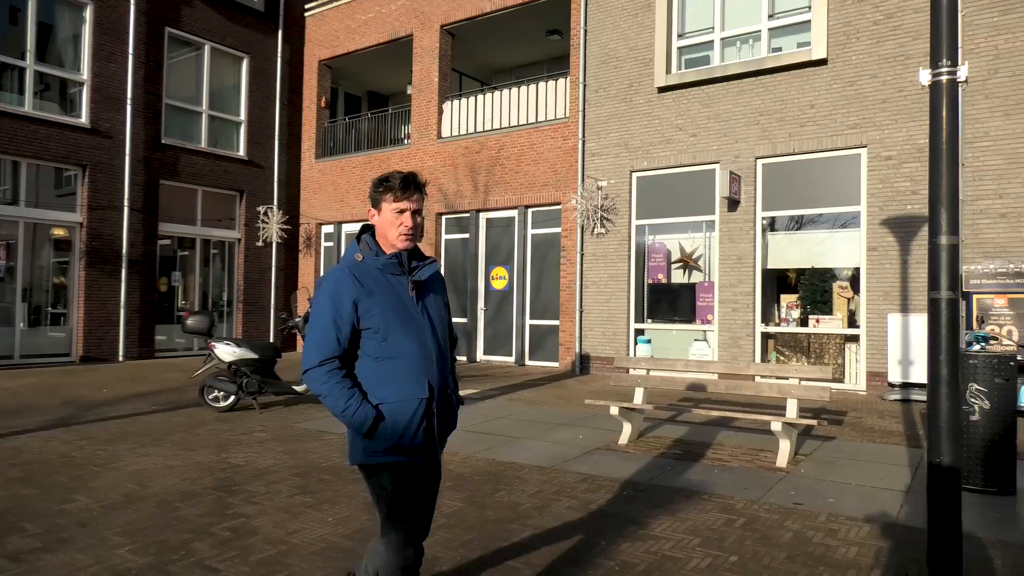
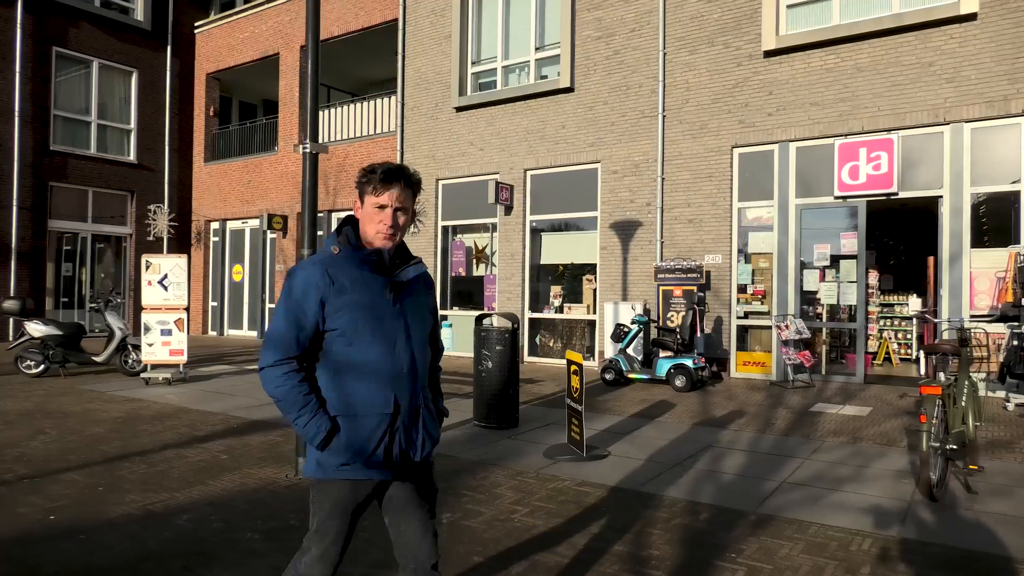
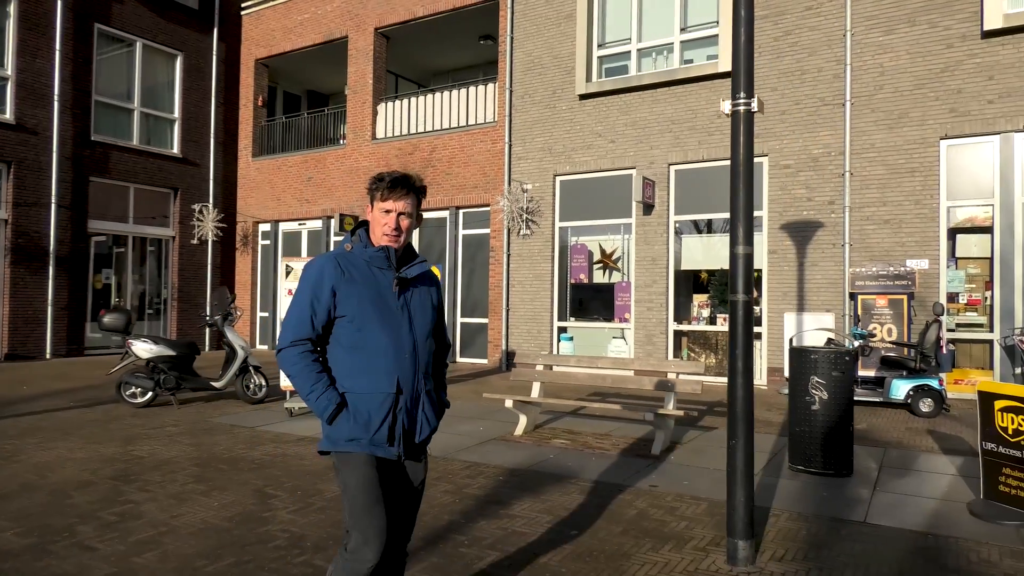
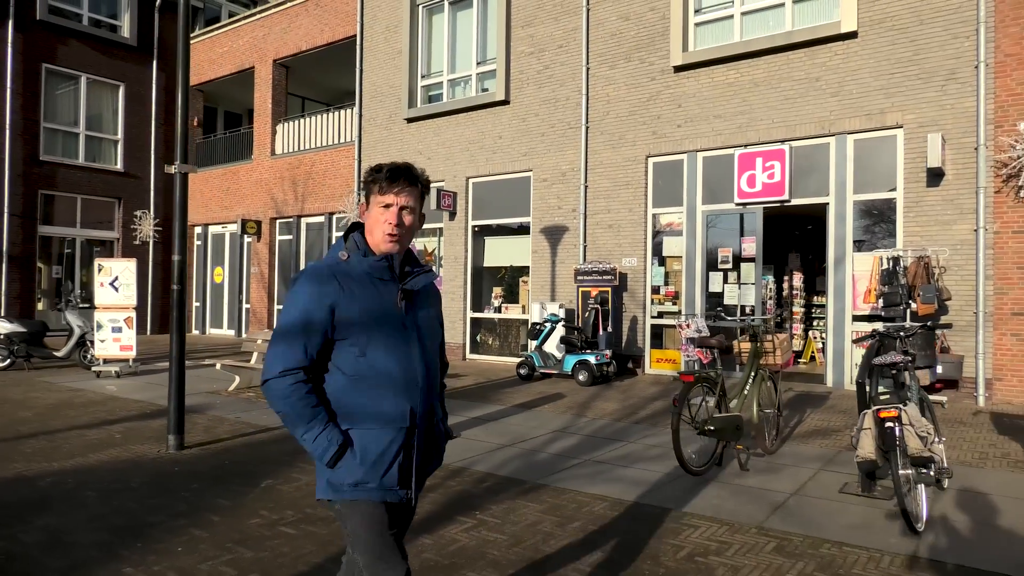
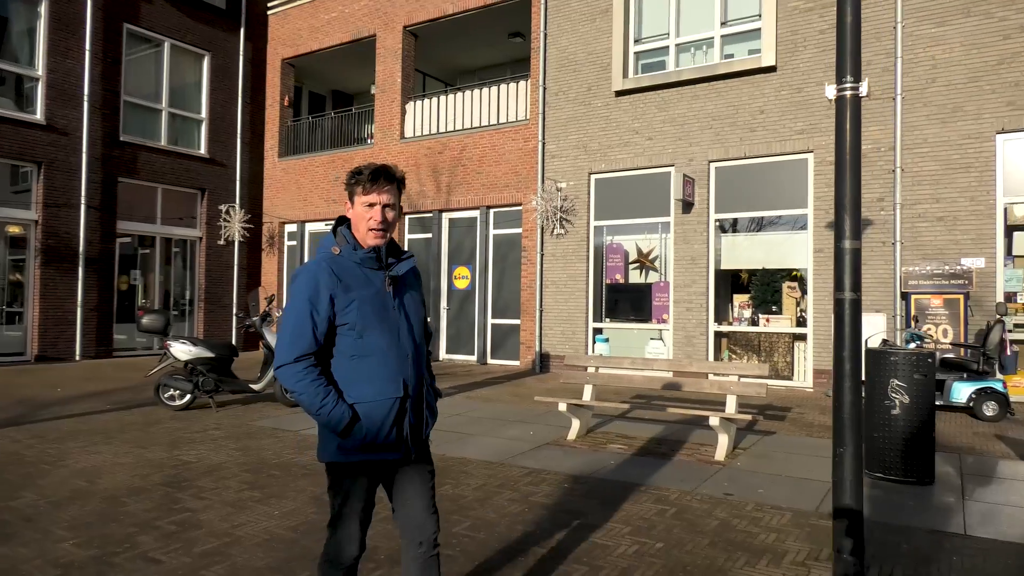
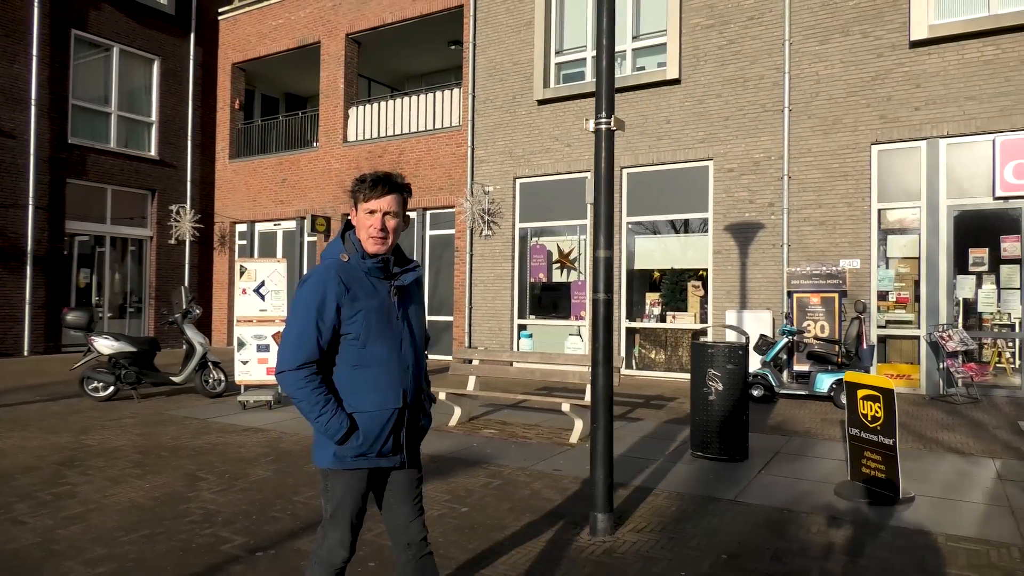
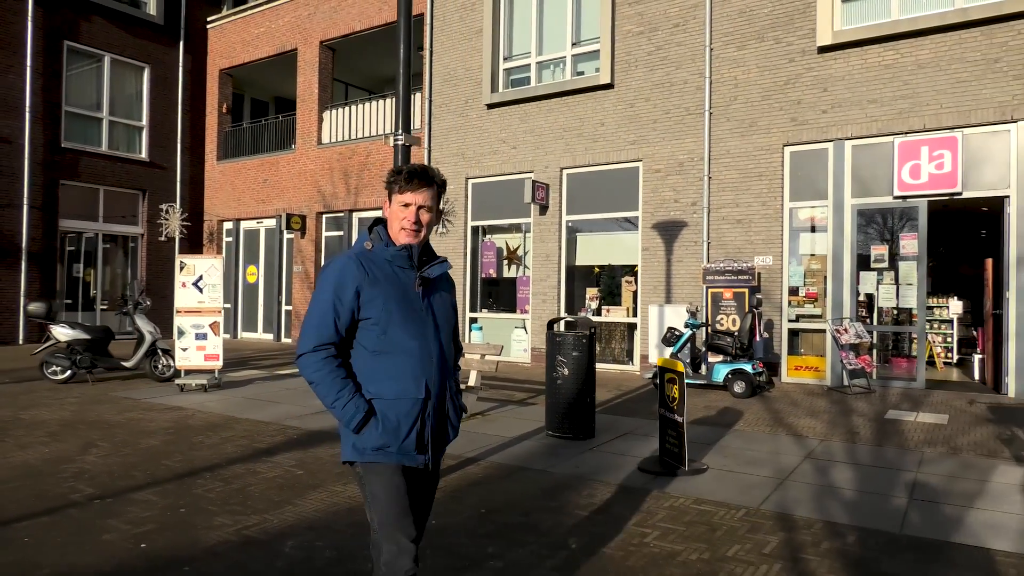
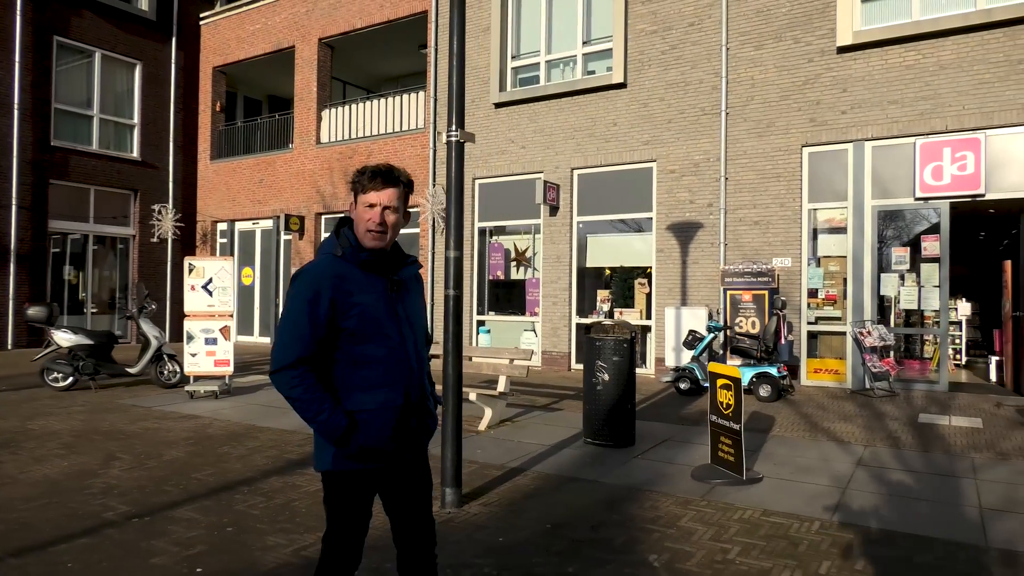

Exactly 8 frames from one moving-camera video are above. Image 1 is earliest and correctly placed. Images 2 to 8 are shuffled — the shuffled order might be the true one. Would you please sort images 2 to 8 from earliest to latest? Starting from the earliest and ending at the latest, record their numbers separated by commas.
5, 3, 6, 8, 7, 2, 4
